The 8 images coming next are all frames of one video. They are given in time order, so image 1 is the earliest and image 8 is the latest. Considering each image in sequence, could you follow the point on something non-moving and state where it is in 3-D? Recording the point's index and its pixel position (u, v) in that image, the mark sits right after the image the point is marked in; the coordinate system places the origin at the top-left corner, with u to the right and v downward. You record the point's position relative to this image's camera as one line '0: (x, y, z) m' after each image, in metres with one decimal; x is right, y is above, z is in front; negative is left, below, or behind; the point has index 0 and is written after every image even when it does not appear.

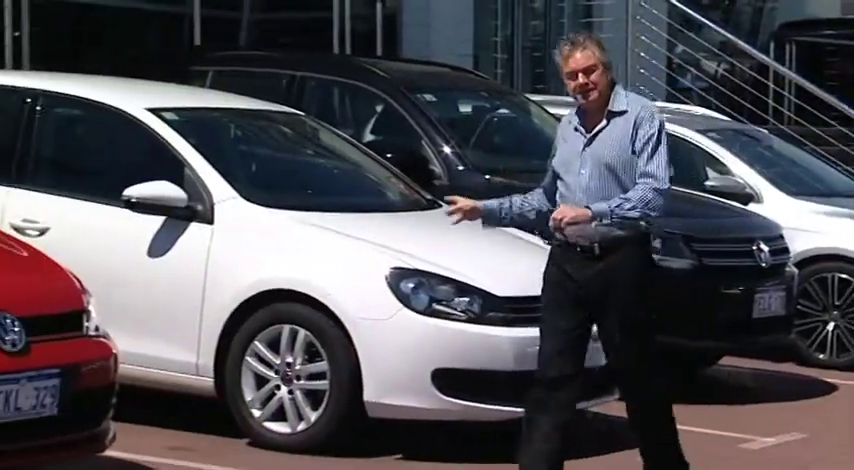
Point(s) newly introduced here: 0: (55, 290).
0: (-1.3, -0.2, +5.0) m
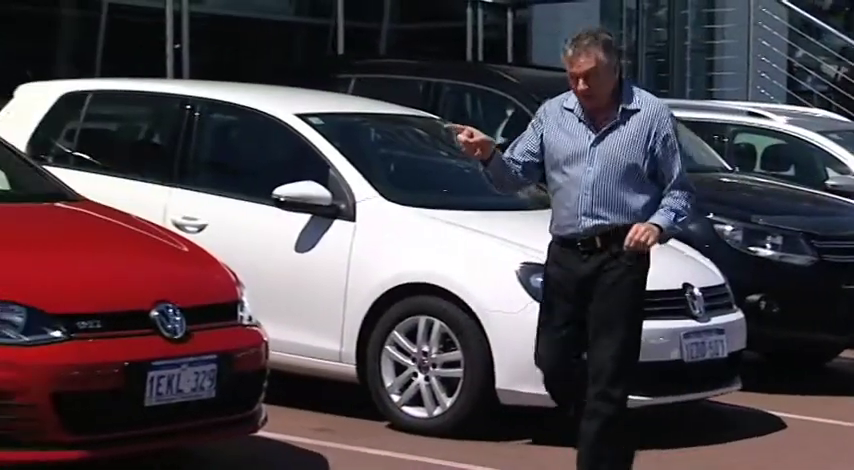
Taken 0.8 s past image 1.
0: (-0.8, -0.2, +5.4) m
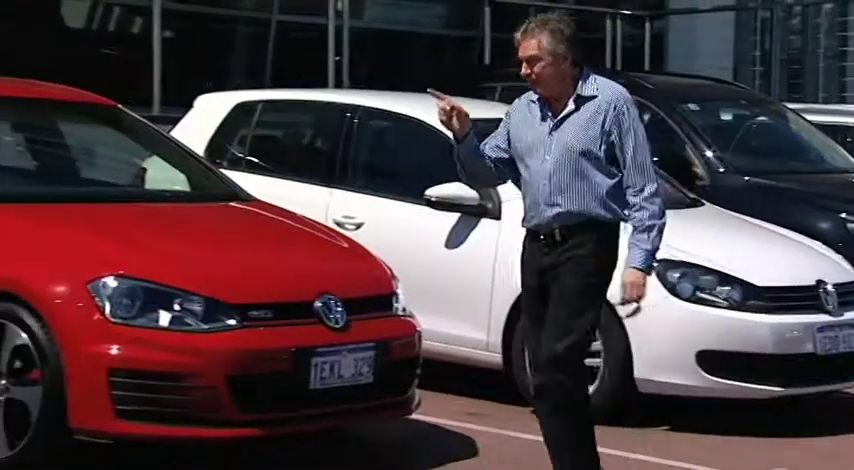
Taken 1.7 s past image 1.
0: (-0.2, -0.2, +5.9) m
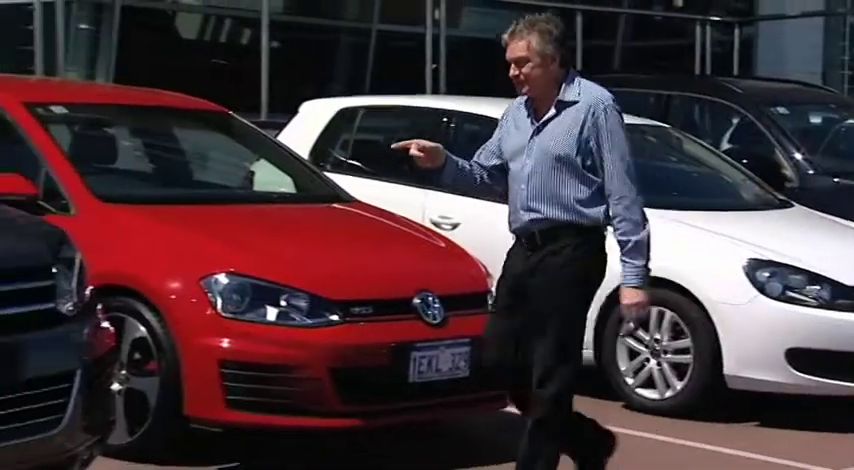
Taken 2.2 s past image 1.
0: (+0.2, -0.2, +6.1) m
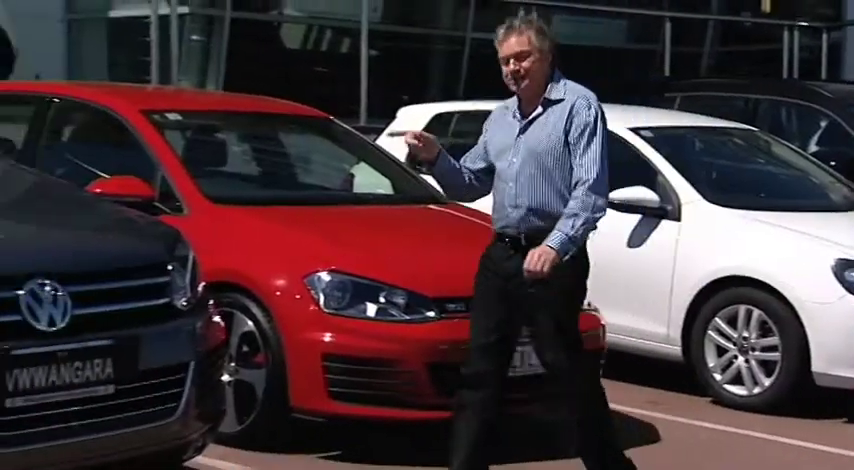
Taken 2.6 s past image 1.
0: (+0.6, -0.2, +6.4) m
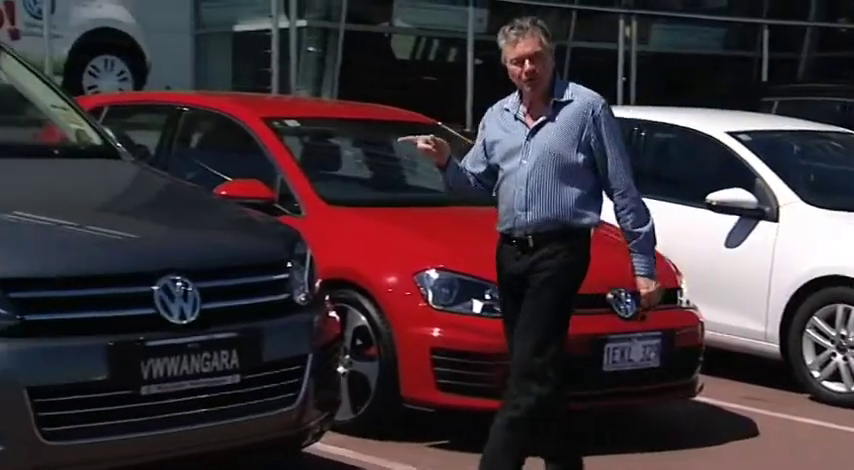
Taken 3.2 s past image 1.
0: (+1.0, -0.2, +6.6) m
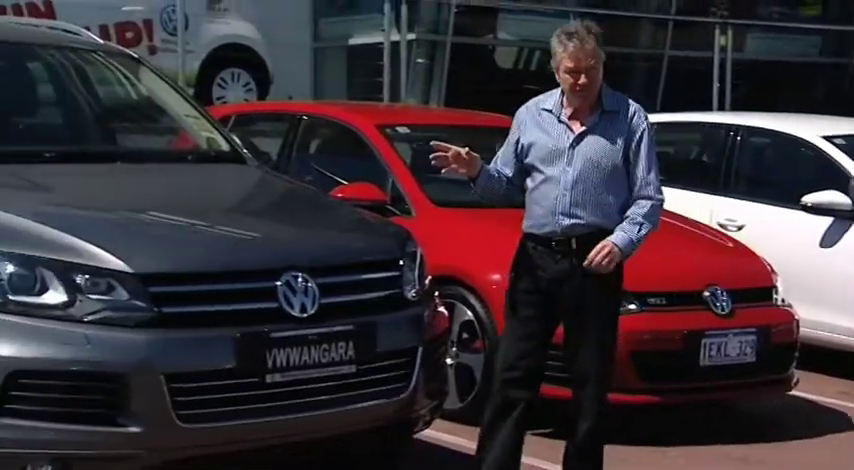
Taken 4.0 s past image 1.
0: (+1.5, -0.2, +6.8) m
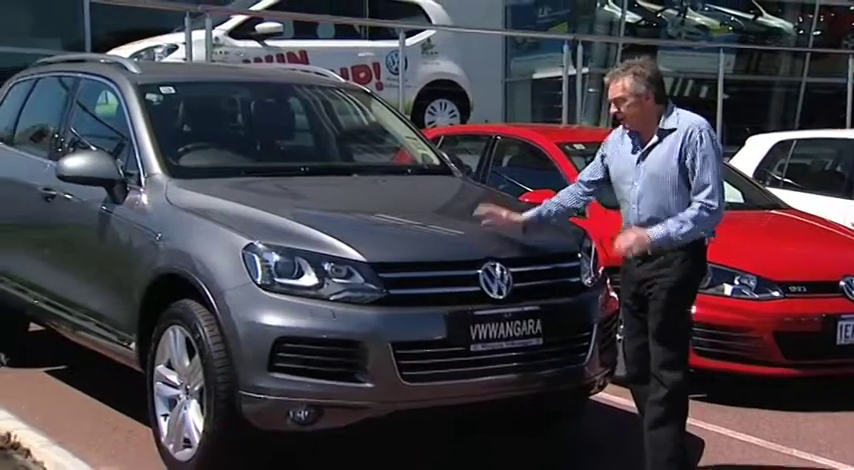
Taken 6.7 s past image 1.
0: (+2.5, -0.2, +7.9) m
